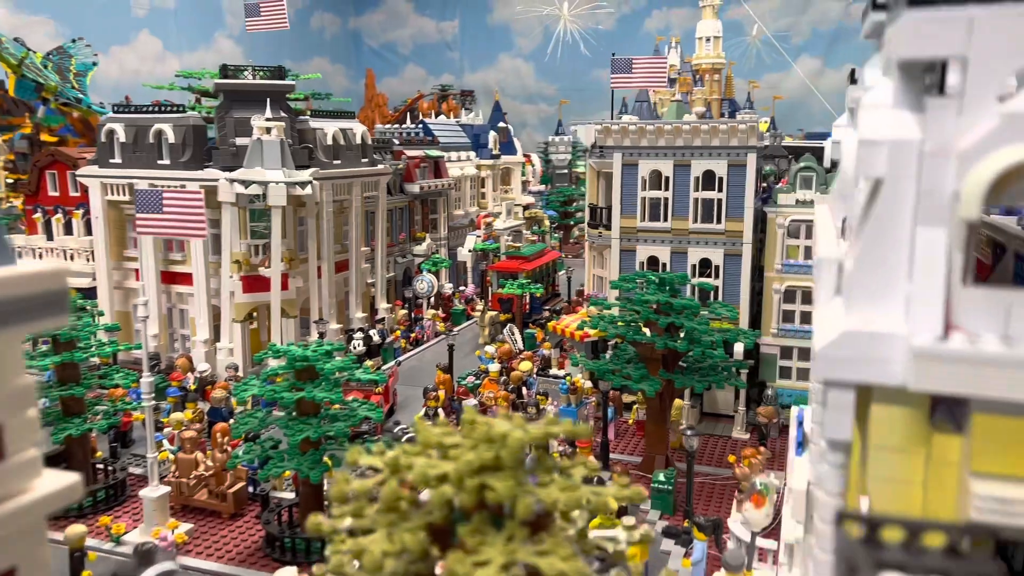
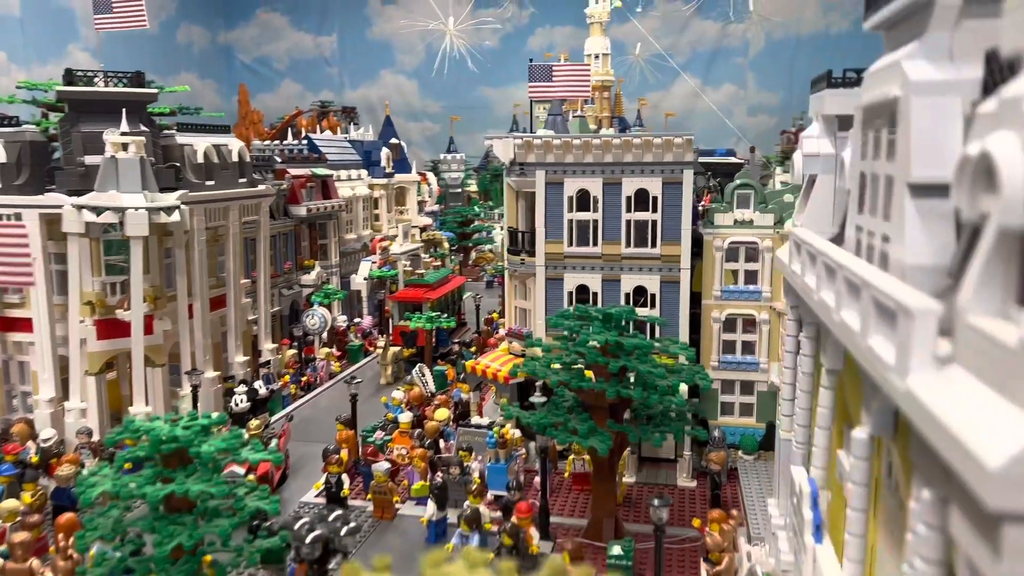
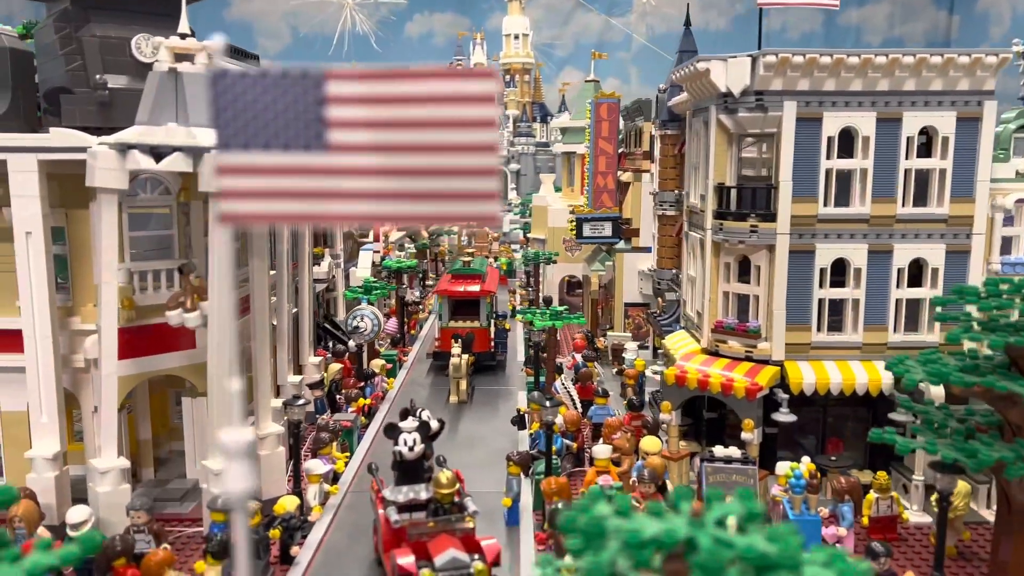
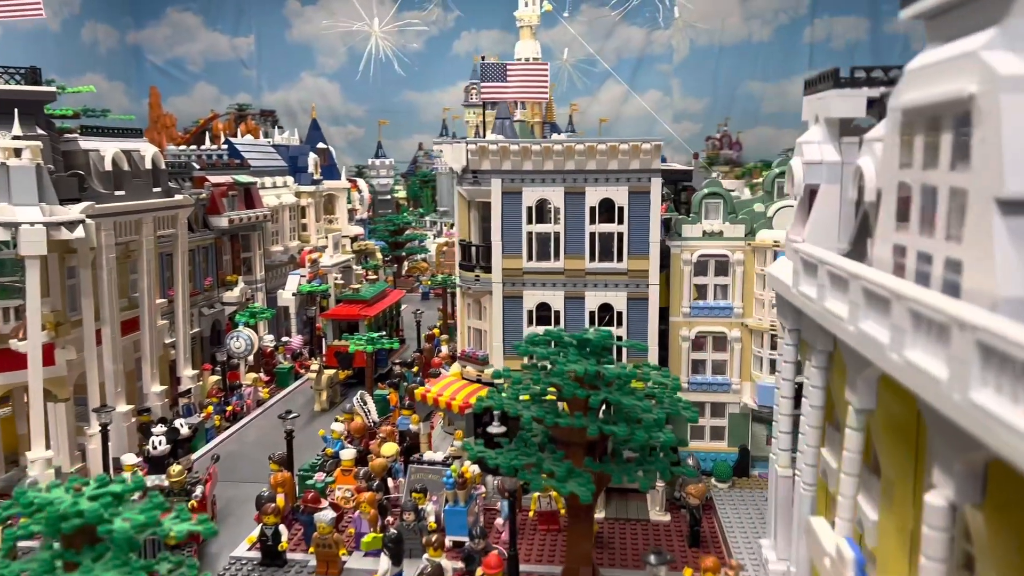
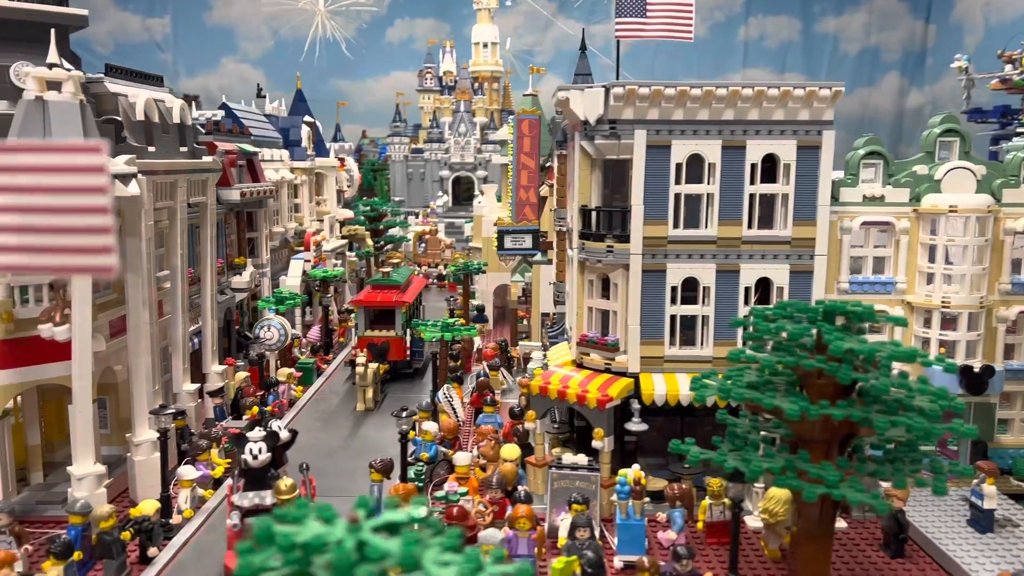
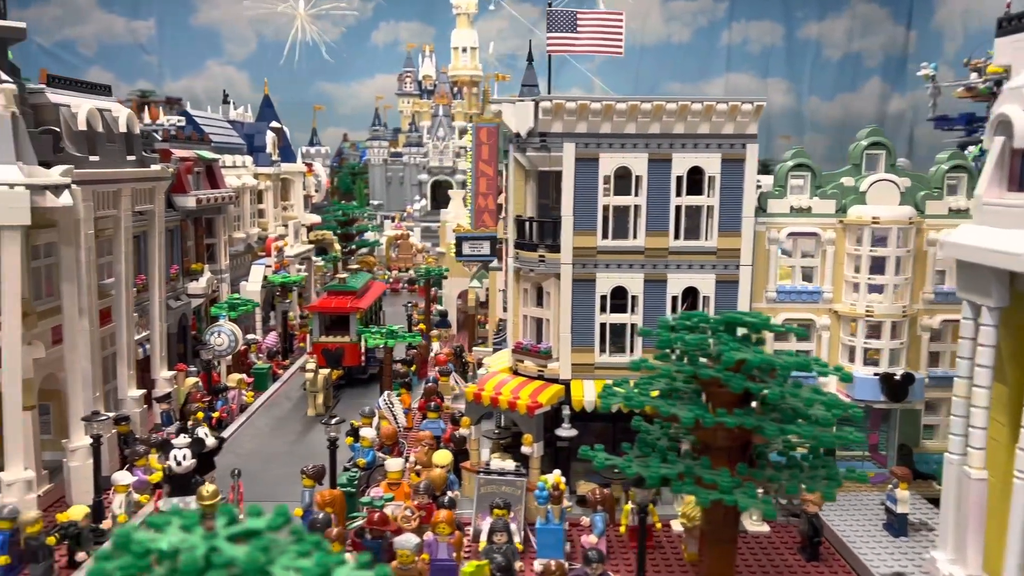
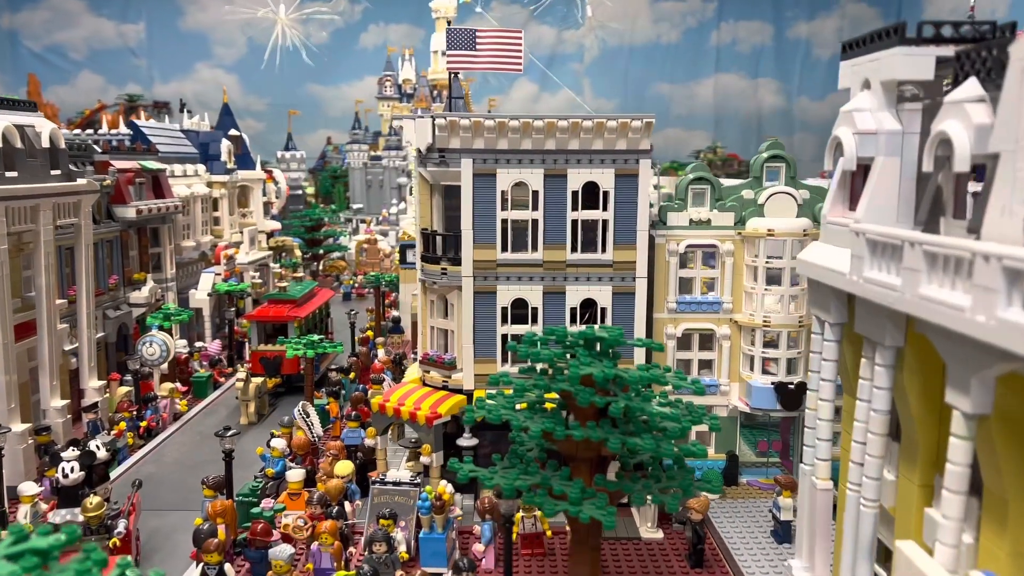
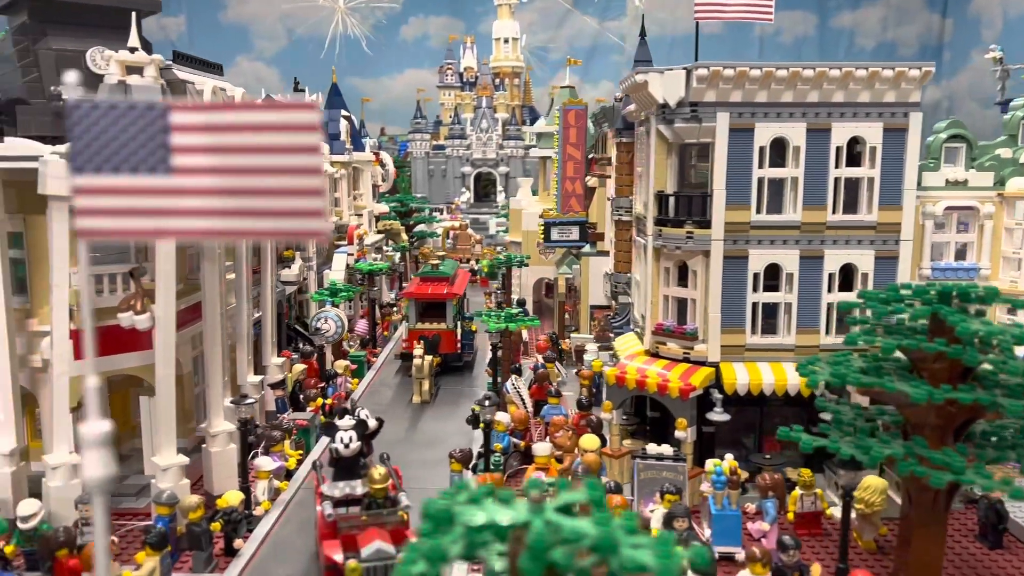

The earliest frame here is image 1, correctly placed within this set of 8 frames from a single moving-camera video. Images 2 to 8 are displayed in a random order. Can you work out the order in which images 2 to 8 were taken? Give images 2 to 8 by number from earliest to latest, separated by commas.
2, 4, 7, 6, 5, 8, 3
